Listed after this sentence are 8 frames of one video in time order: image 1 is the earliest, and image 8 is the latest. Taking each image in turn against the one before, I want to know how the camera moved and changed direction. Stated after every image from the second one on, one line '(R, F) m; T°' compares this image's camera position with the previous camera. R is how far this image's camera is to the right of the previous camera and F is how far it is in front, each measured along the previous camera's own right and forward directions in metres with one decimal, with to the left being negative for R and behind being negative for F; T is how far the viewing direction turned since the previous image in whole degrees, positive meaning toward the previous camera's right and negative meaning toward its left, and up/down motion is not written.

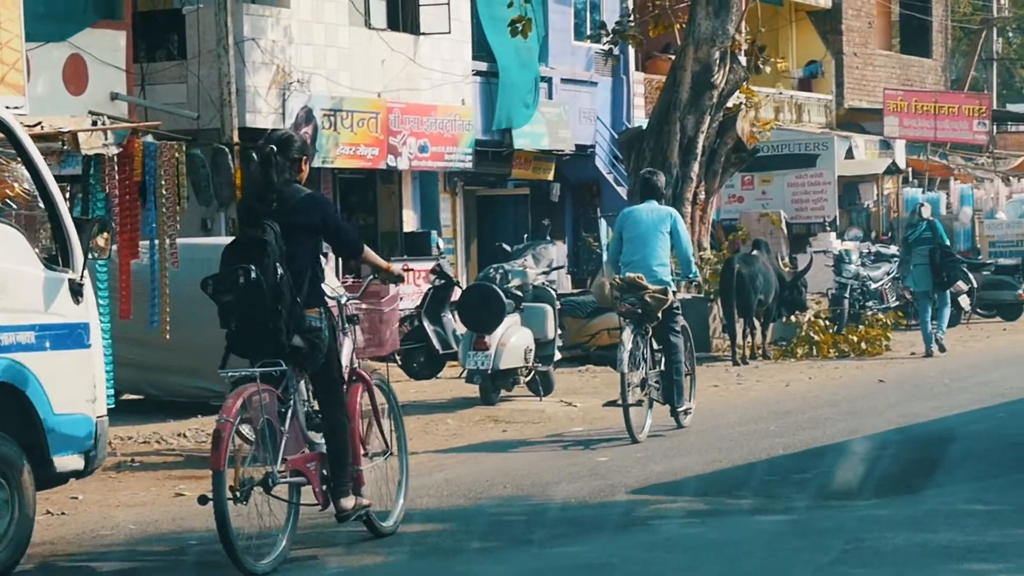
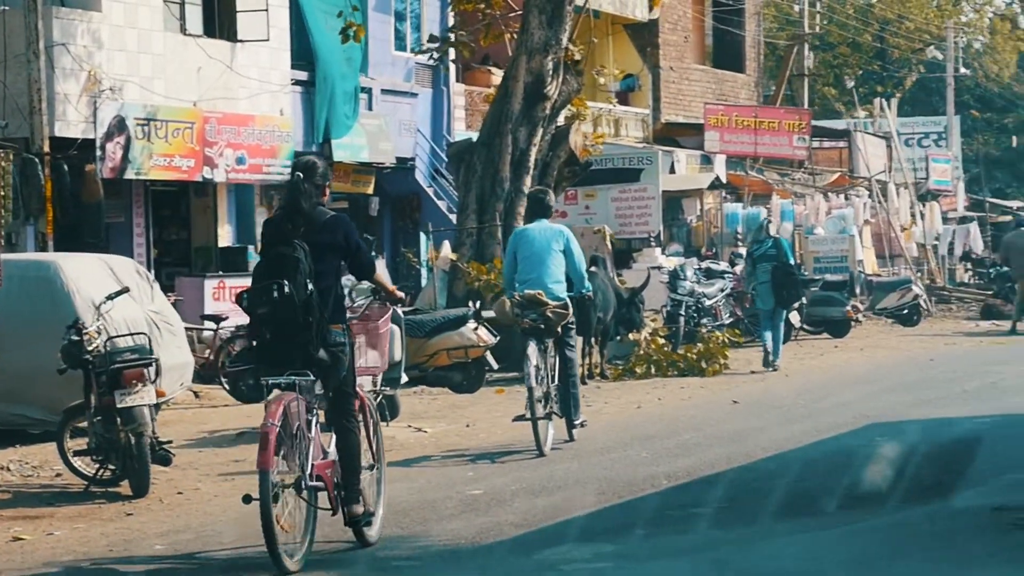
(-0.3, +0.6) m; +6°
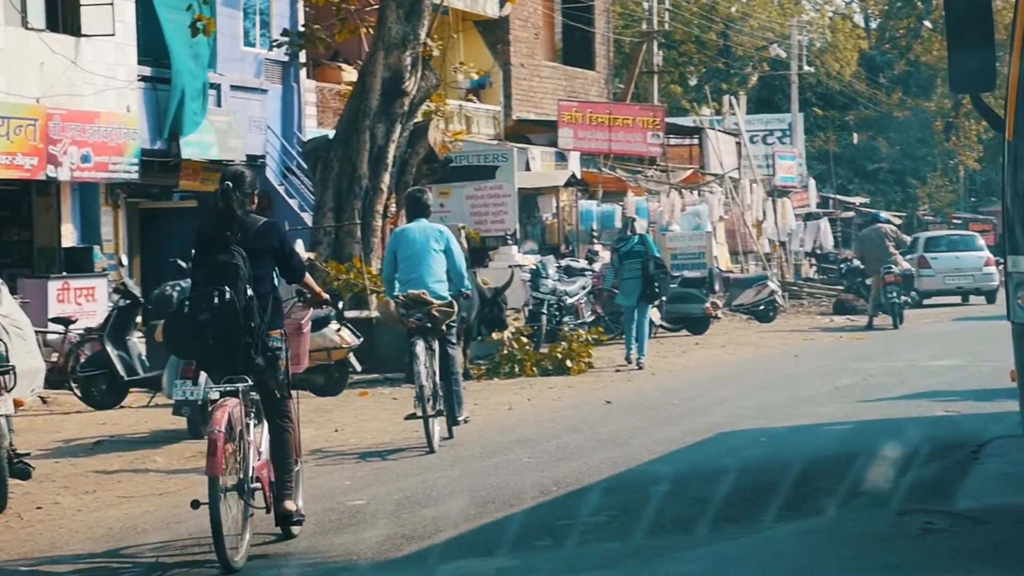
(-0.2, +0.3) m; +5°
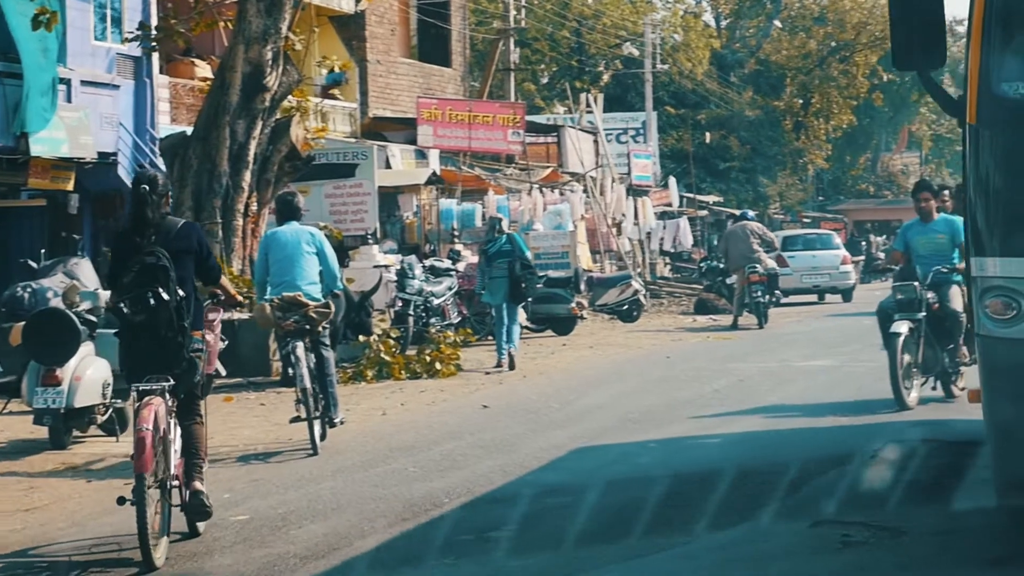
(-0.2, +0.3) m; +5°
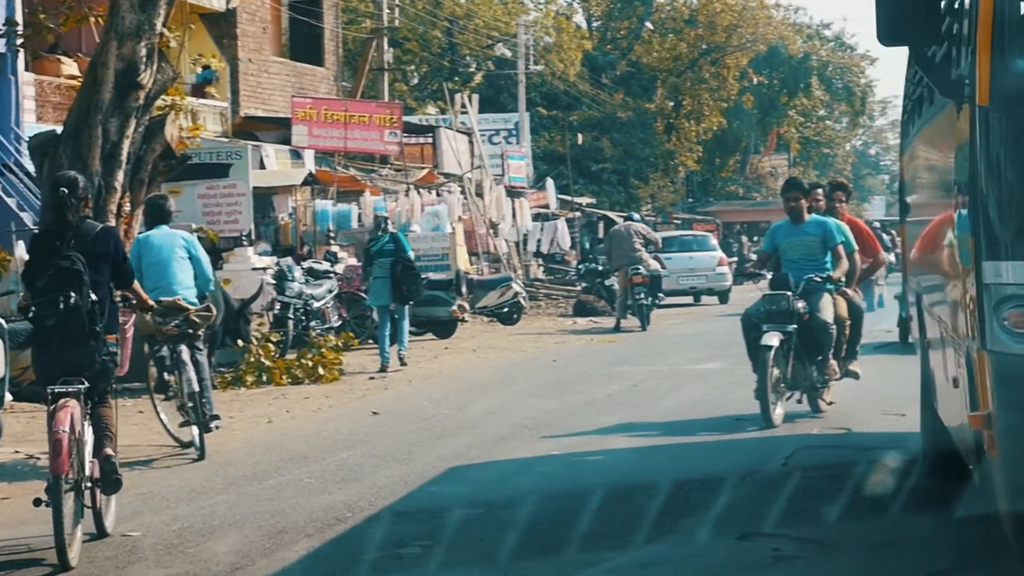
(-0.2, +0.3) m; +4°
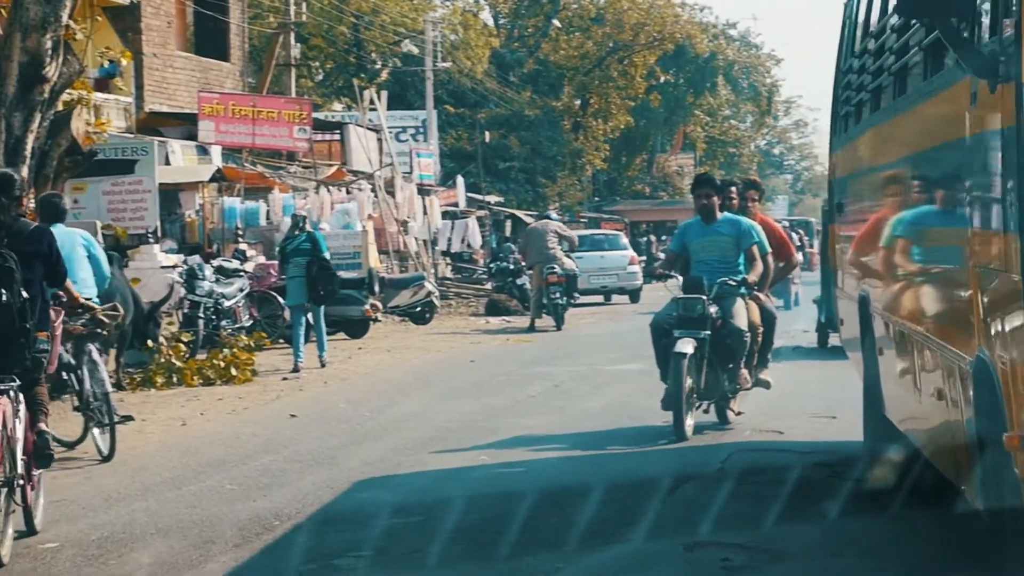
(-0.1, +0.2) m; +3°
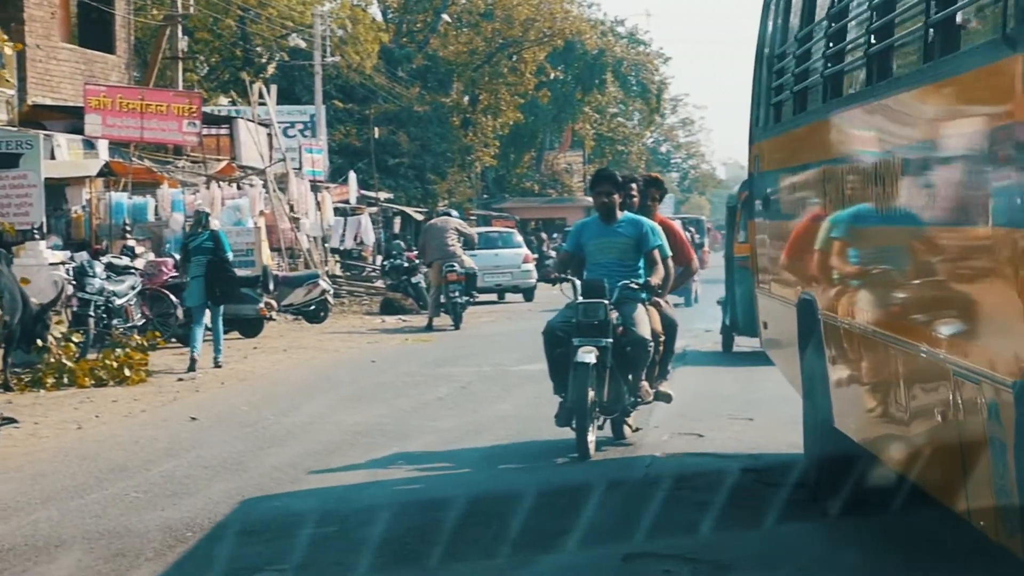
(-0.2, +0.3) m; +4°
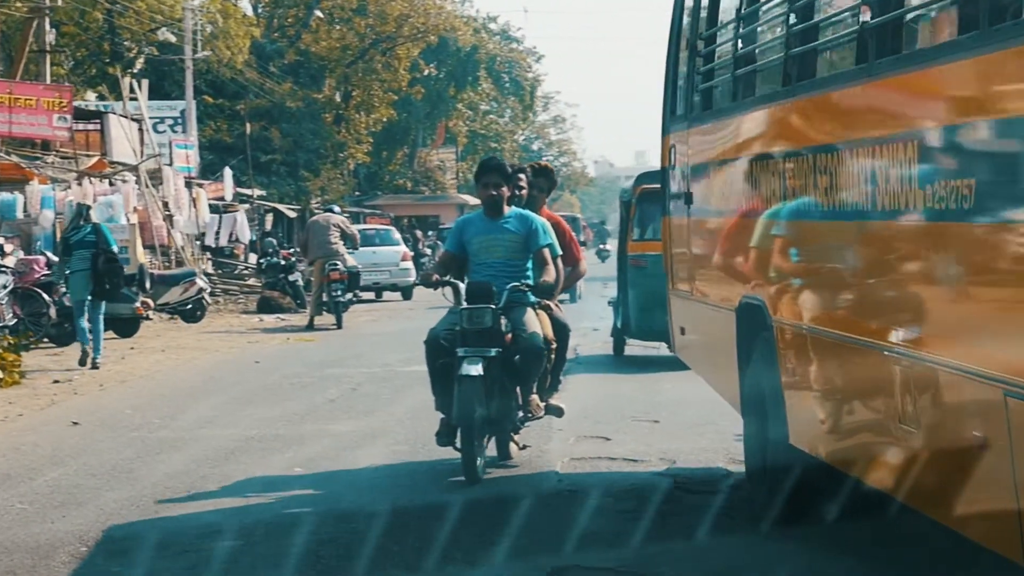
(-0.2, +0.3) m; +4°
